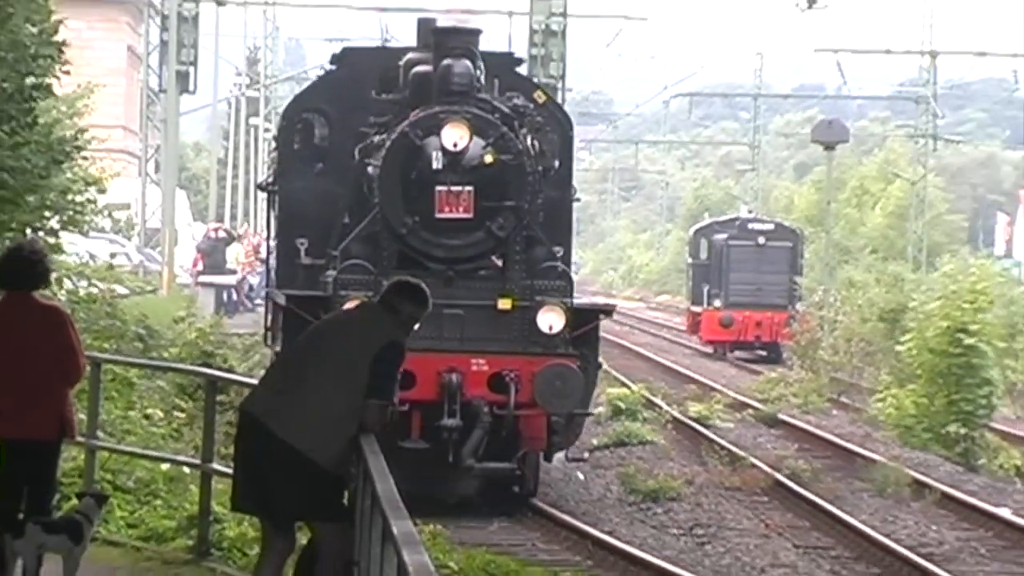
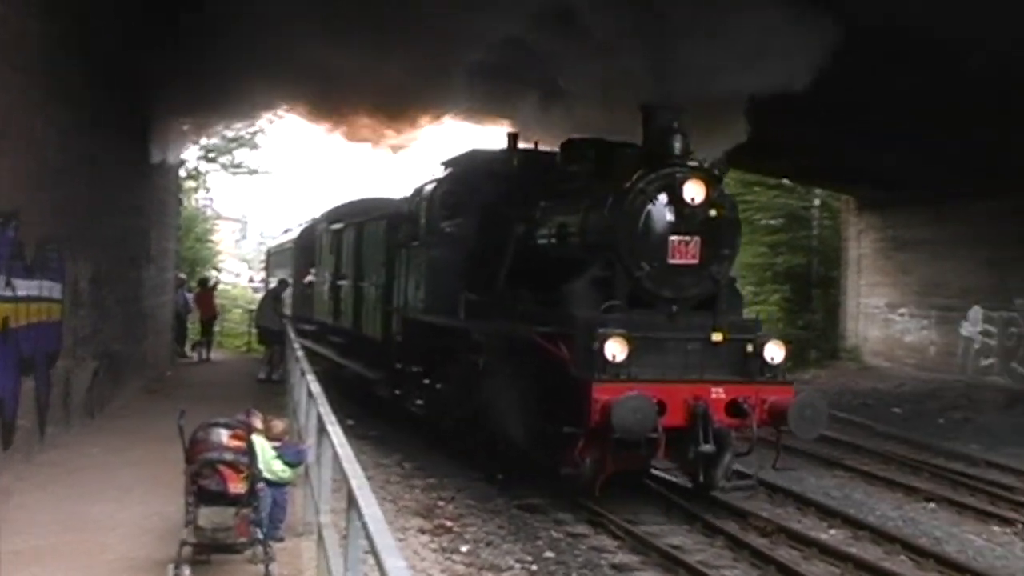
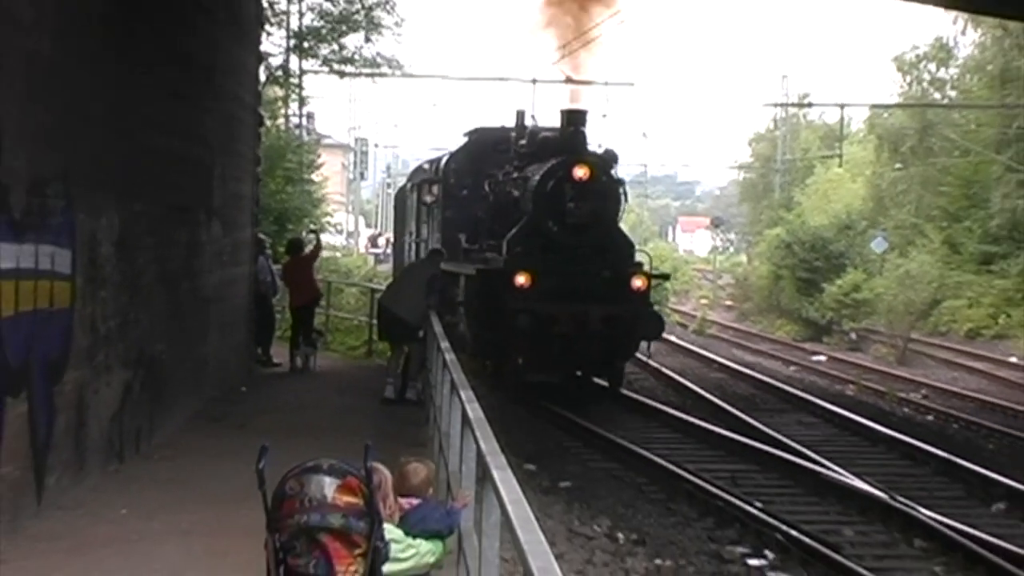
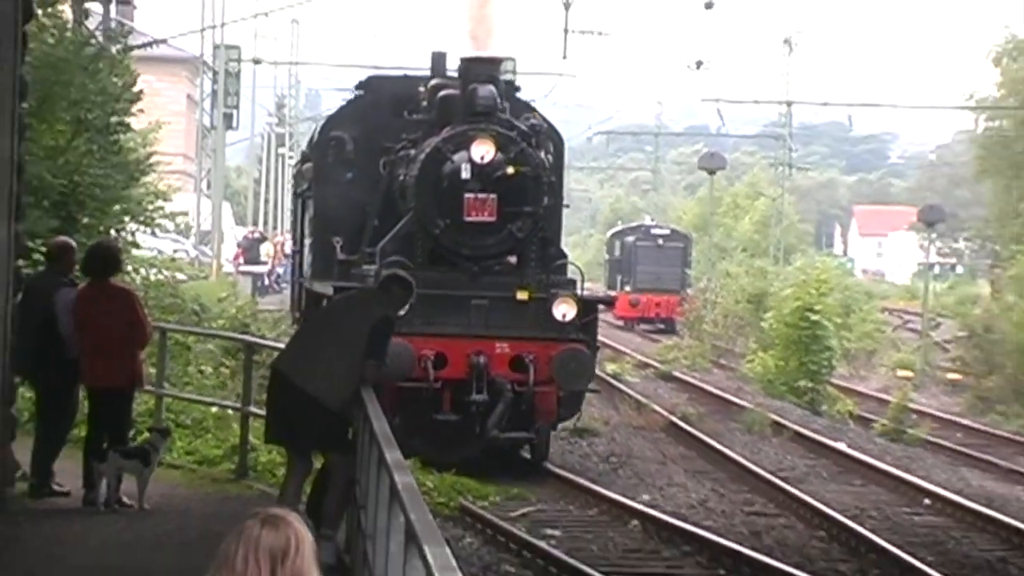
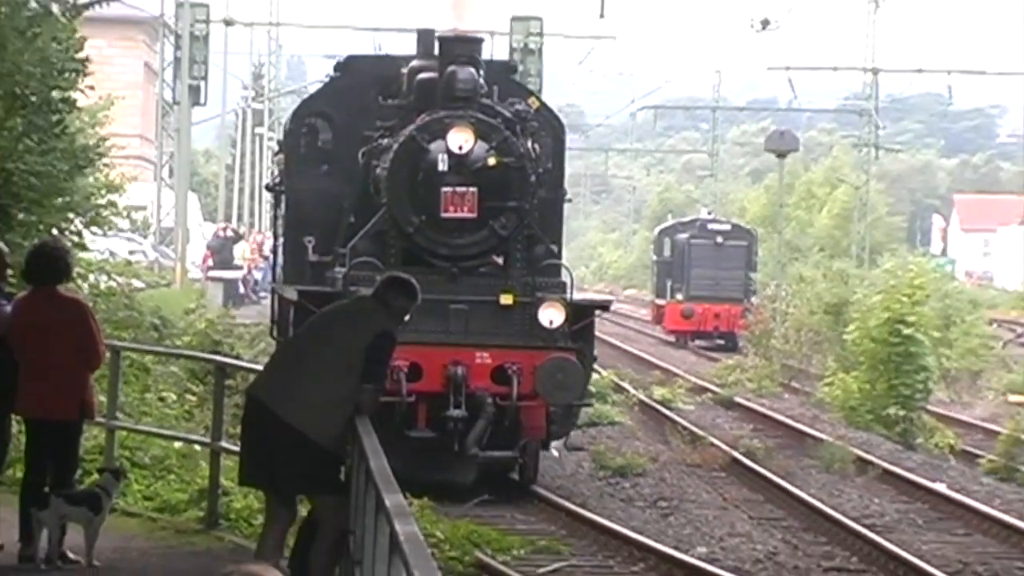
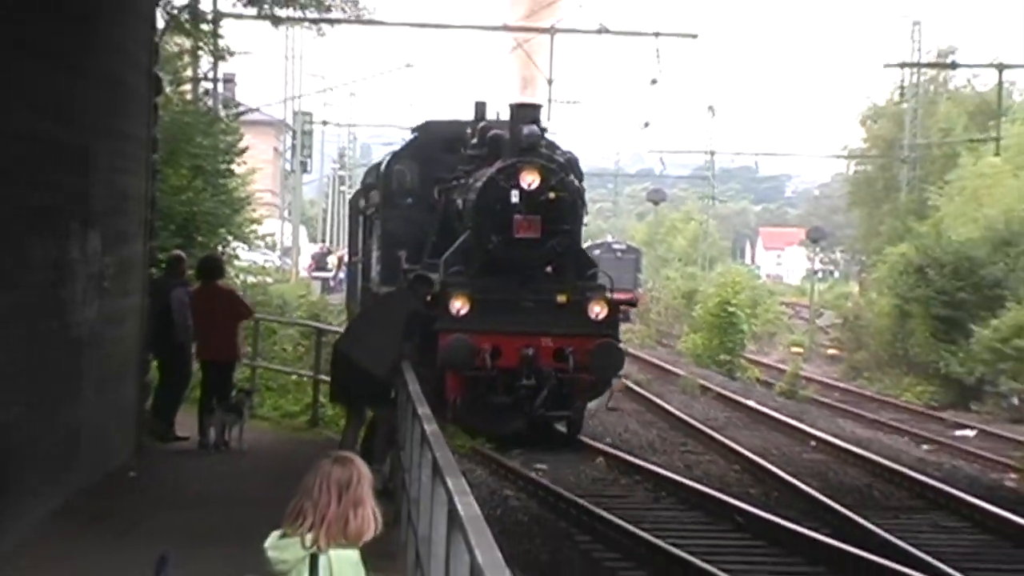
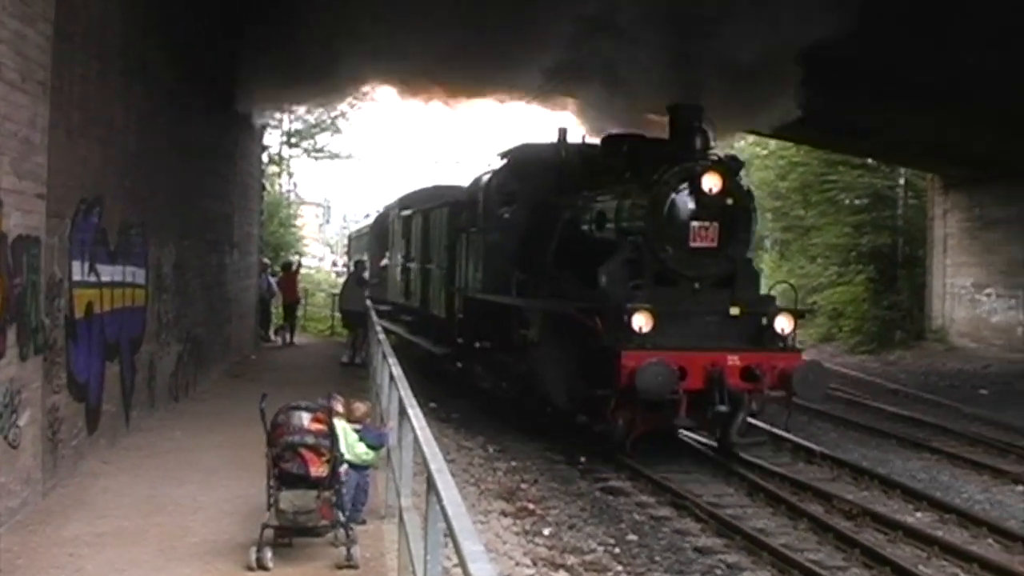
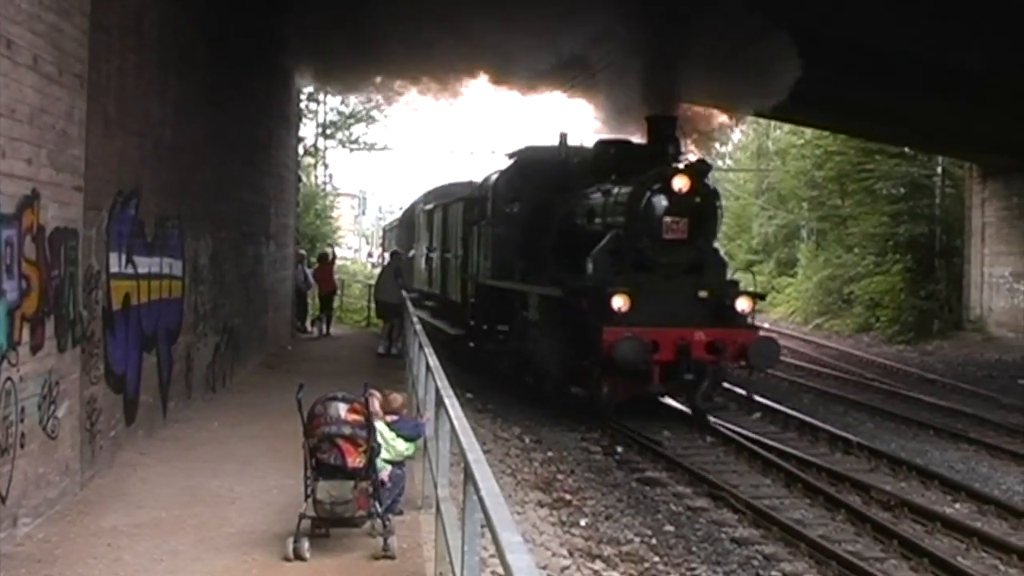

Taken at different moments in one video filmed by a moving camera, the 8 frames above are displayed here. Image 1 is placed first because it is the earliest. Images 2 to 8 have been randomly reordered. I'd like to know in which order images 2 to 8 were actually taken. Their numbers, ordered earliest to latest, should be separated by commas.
5, 4, 6, 3, 8, 7, 2
